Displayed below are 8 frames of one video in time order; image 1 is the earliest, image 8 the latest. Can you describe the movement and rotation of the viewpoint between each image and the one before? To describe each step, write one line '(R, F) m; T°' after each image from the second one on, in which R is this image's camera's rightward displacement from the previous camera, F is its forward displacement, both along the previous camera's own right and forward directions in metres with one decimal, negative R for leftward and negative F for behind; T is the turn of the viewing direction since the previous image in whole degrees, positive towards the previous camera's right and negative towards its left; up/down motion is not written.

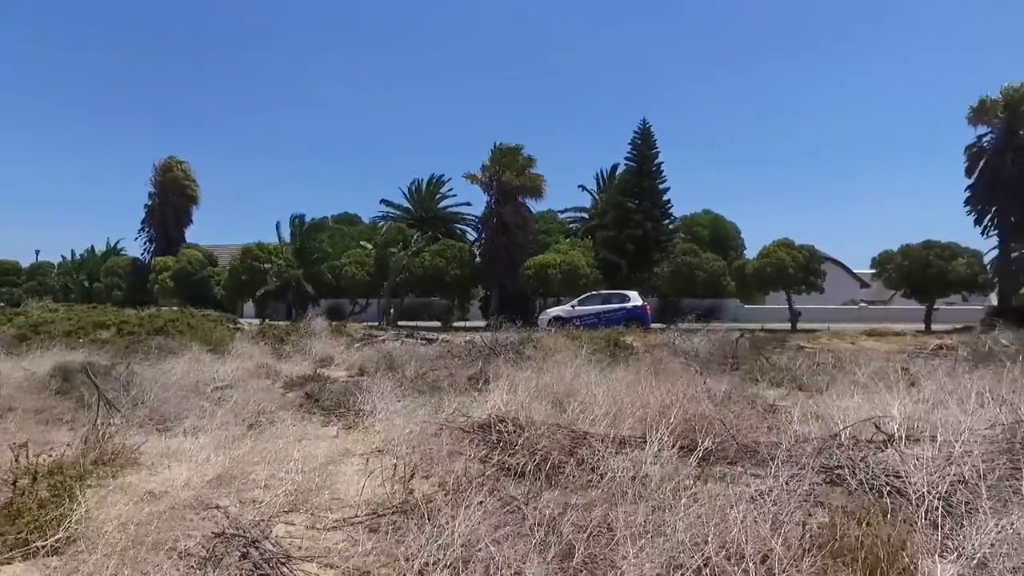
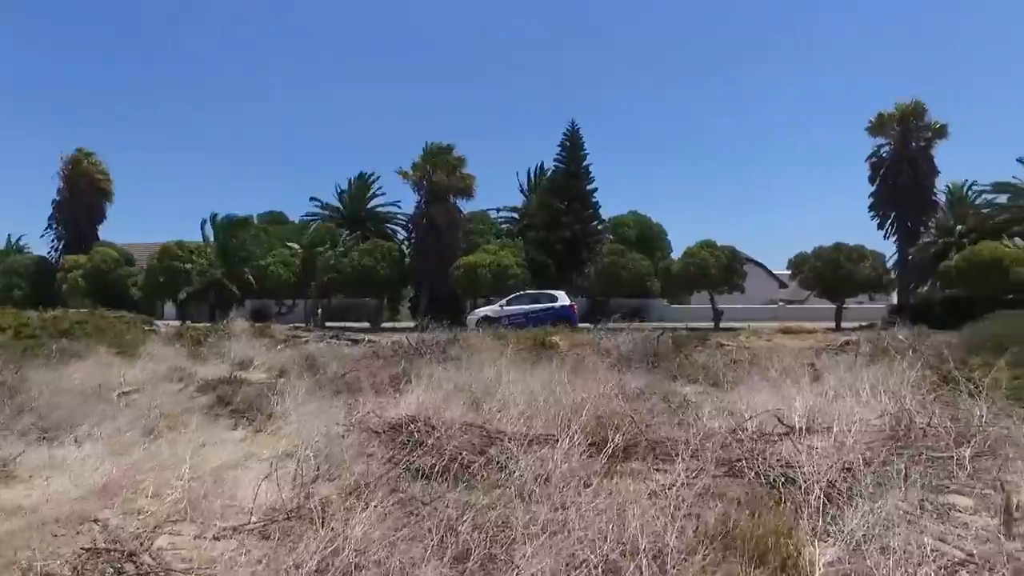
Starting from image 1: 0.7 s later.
(+0.2, 0.0) m; +5°
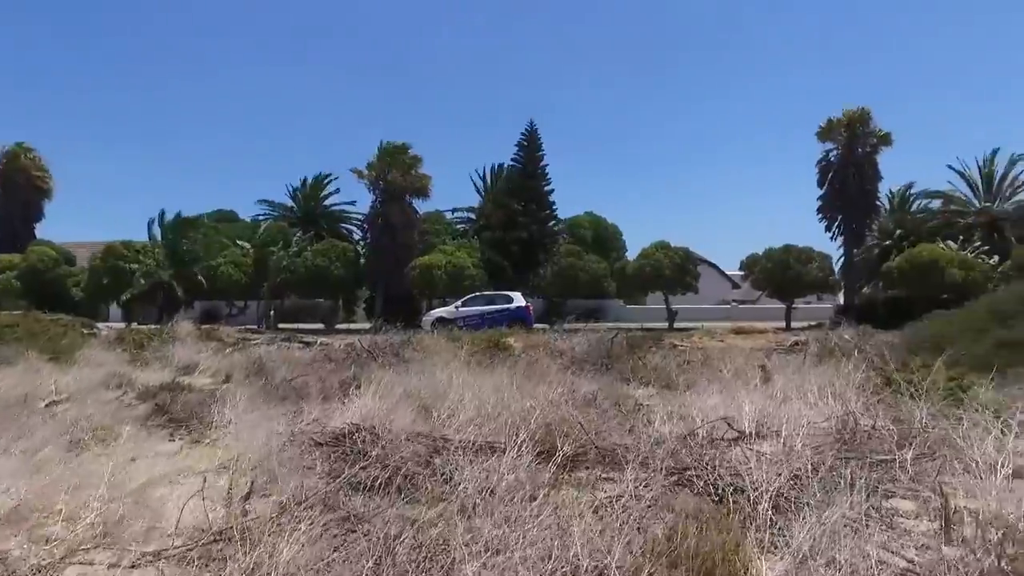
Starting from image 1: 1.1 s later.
(+0.1, +0.2) m; +3°
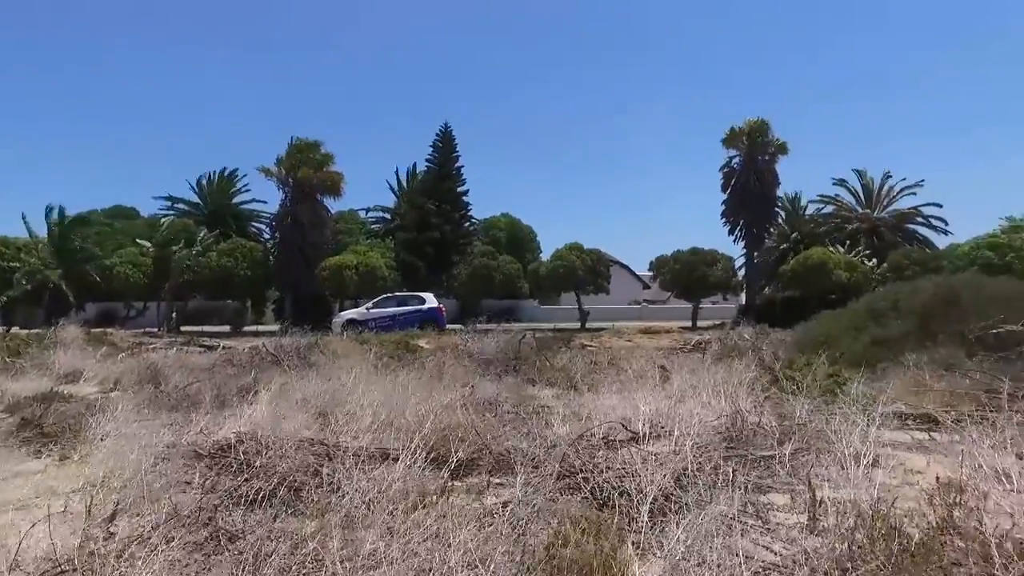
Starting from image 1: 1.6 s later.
(+0.2, 0.0) m; +7°
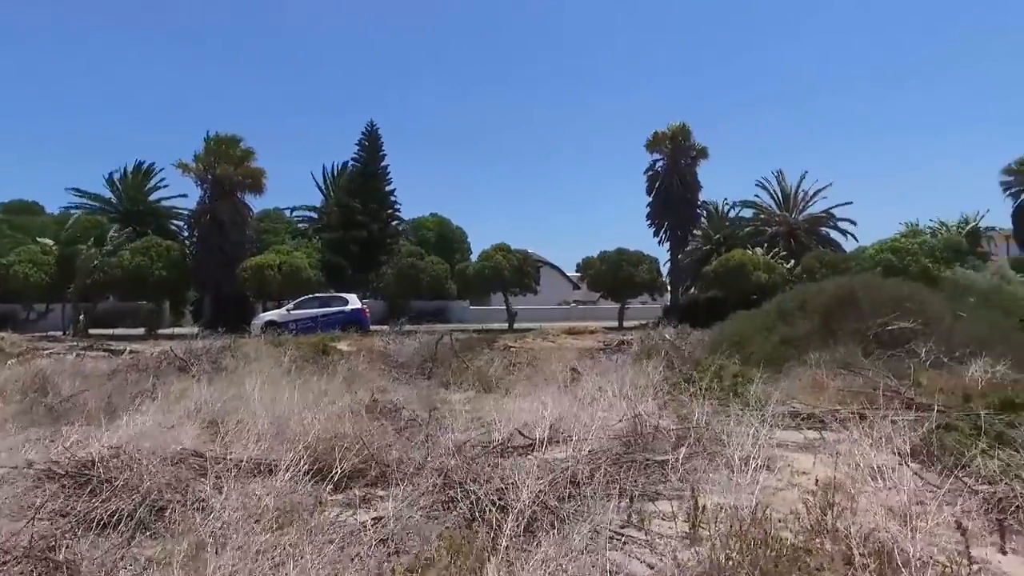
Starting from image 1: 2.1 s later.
(+0.4, +0.2) m; +5°
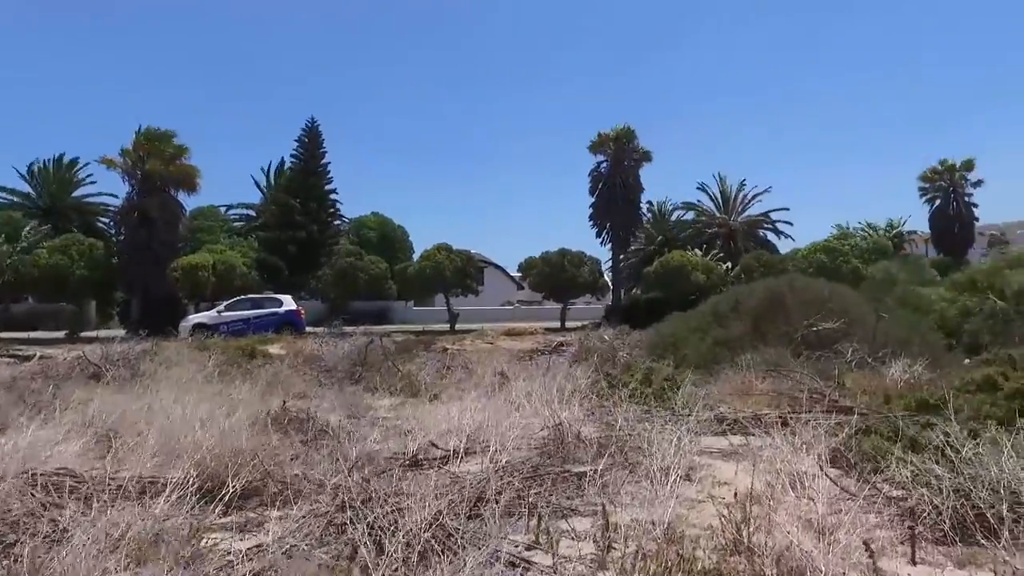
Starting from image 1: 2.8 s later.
(+0.3, +0.3) m; +4°
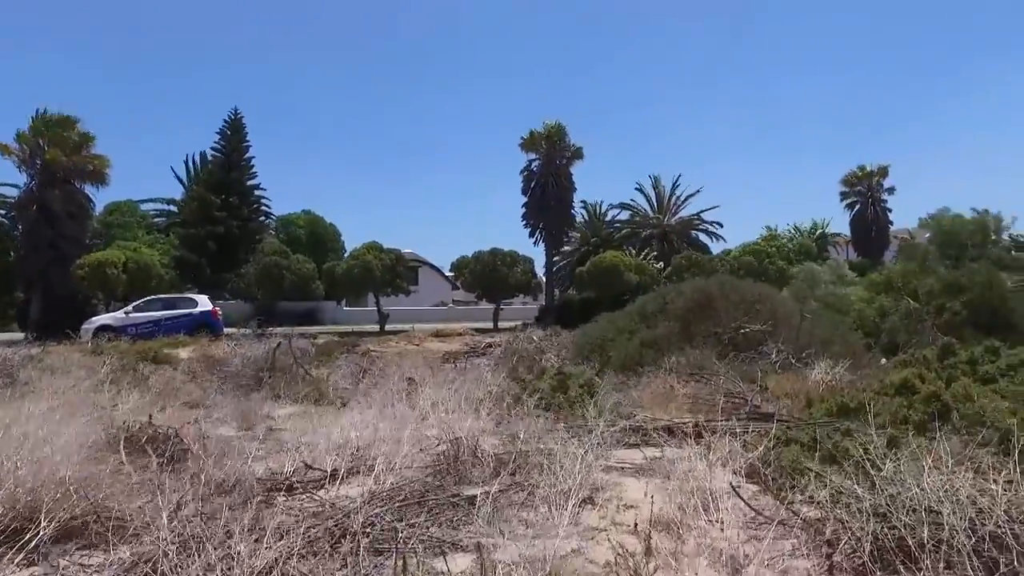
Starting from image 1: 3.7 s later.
(+0.4, +0.6) m; +5°
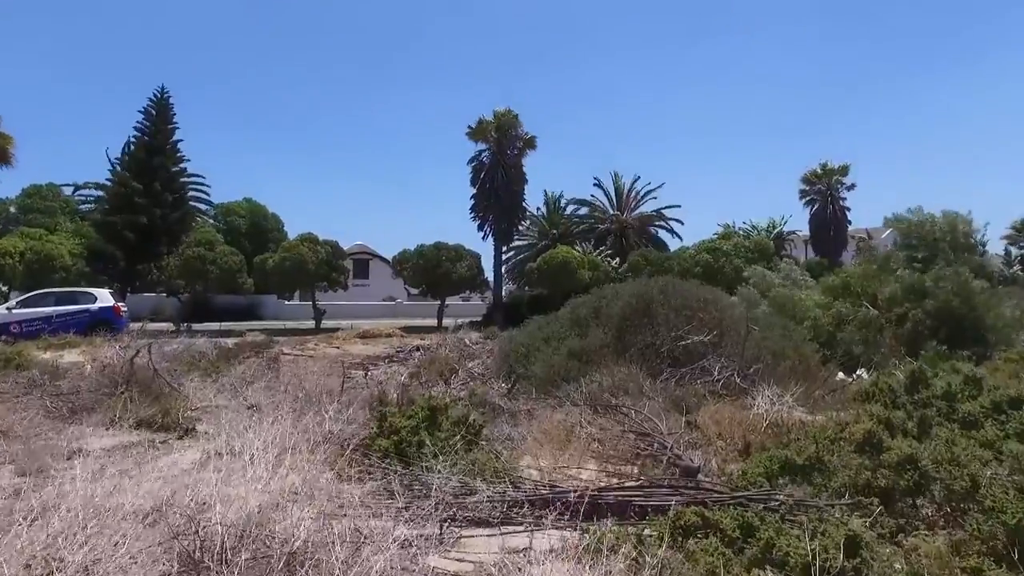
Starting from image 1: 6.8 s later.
(+1.0, +1.8) m; +3°
